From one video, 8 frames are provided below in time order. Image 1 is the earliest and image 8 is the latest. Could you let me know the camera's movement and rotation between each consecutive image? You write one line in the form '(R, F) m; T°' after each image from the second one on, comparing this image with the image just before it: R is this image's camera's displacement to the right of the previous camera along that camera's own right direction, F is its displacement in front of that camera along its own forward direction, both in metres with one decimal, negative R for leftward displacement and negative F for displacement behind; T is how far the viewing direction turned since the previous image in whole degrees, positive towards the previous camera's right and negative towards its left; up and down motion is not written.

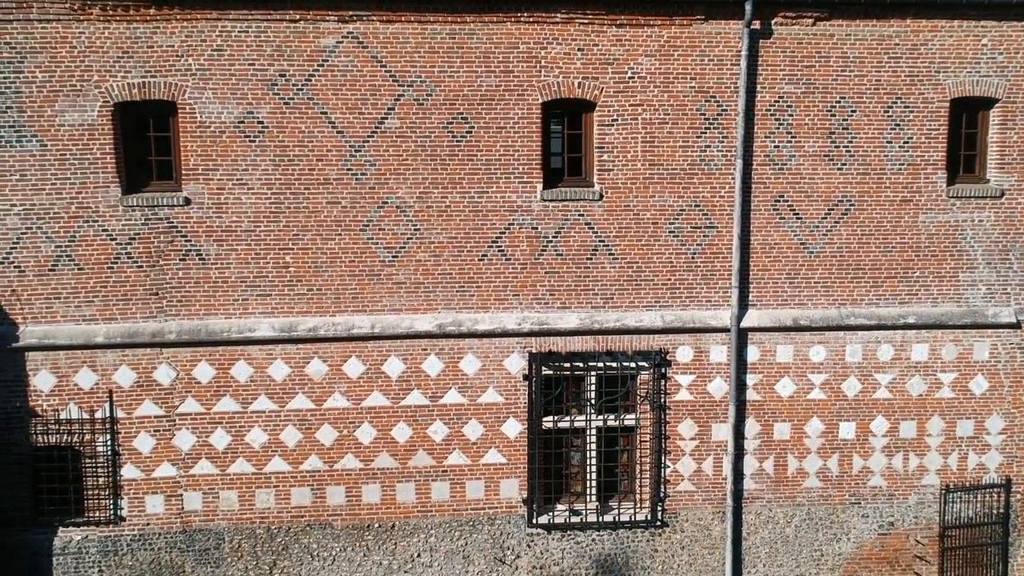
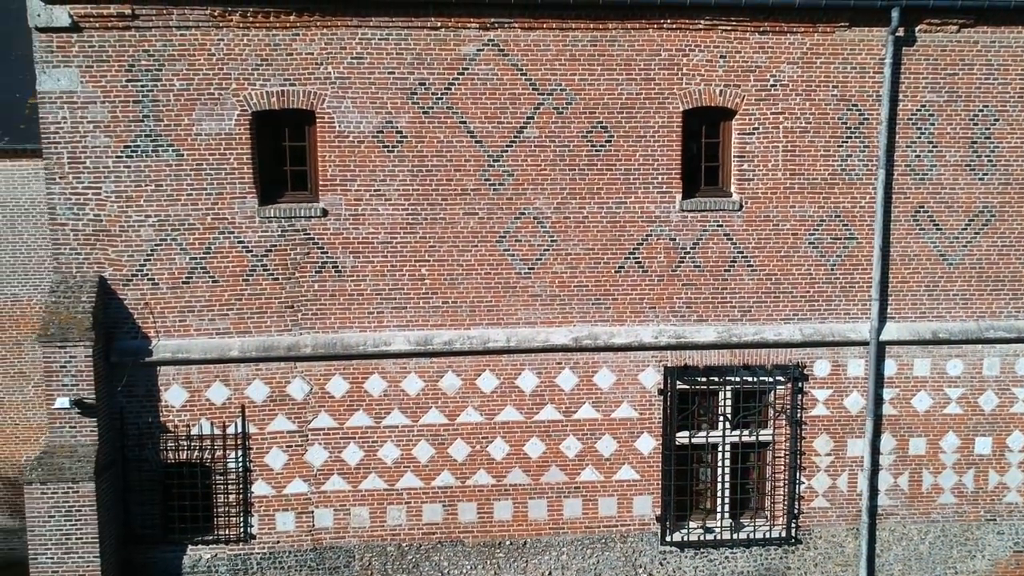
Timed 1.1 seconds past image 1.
(-0.9, +0.2) m; 0°
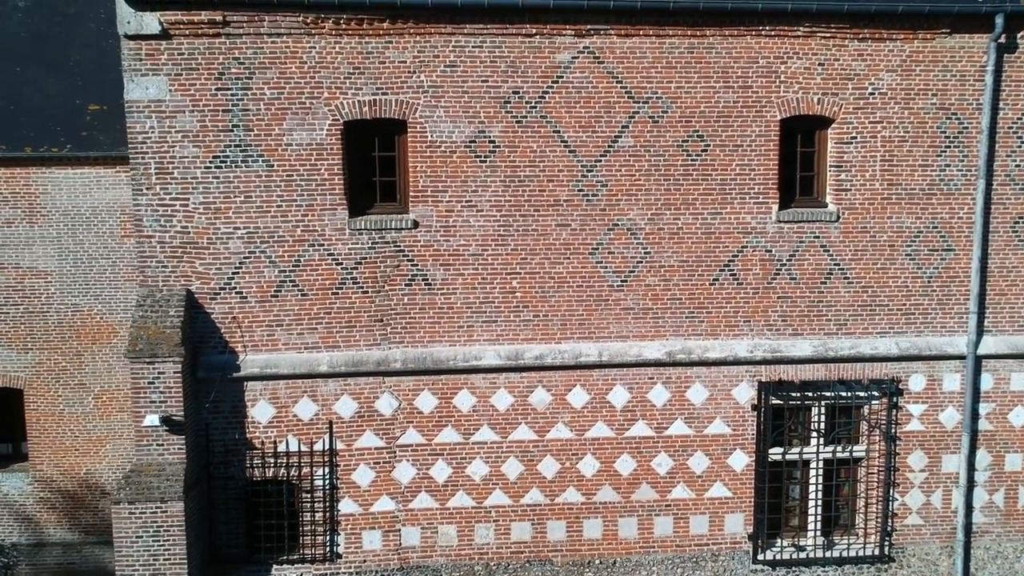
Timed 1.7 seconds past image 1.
(-0.6, +0.2) m; 0°
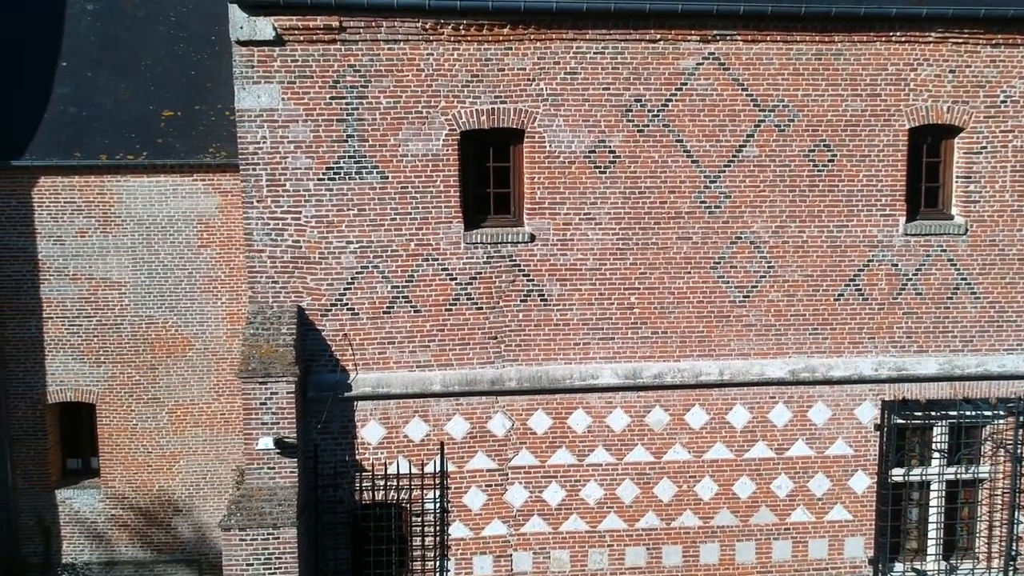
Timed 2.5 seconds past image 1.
(-0.7, +0.4) m; 0°
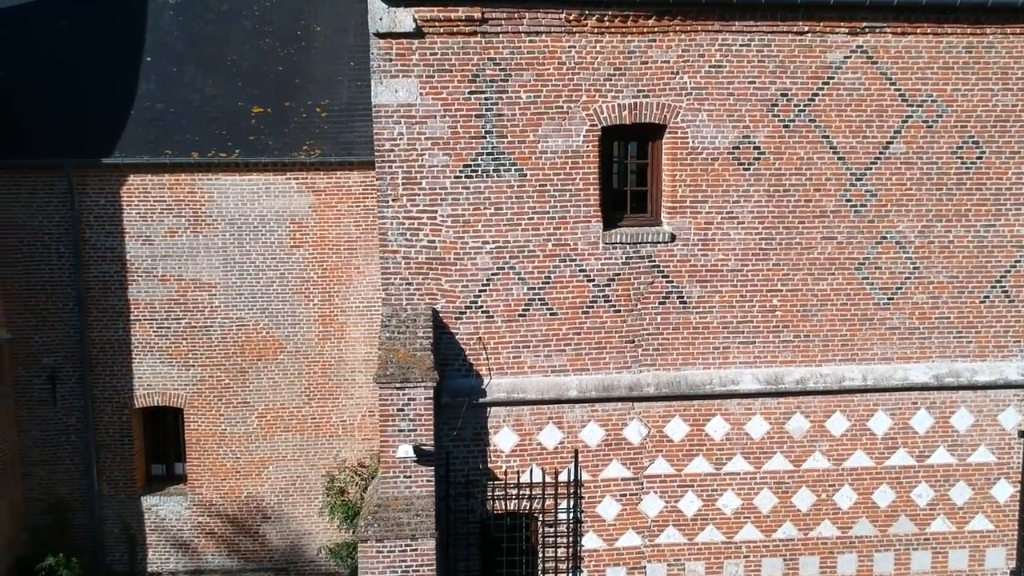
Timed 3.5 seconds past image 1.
(-0.8, +0.3) m; 0°
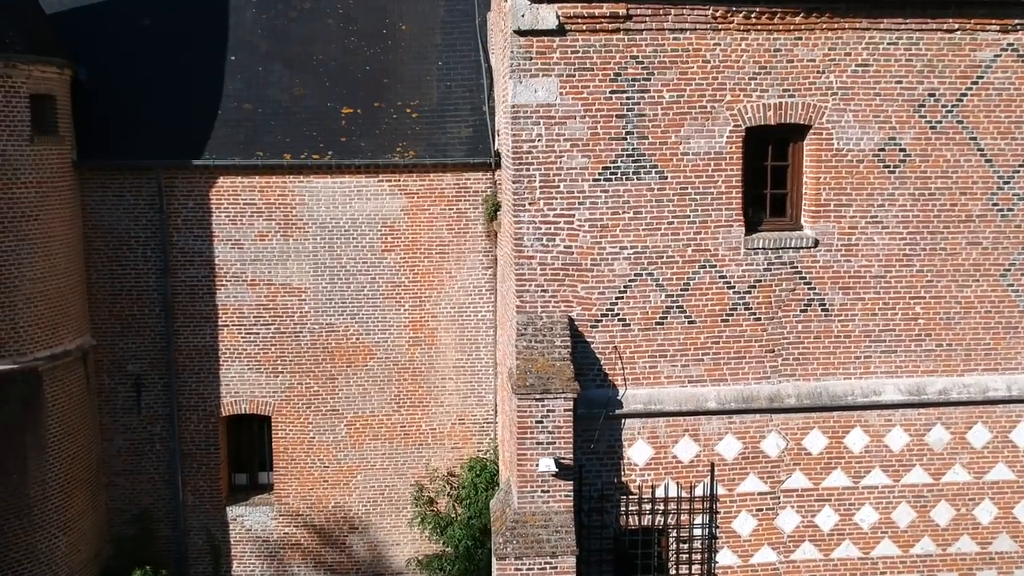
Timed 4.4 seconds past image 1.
(-0.7, +0.3) m; 0°
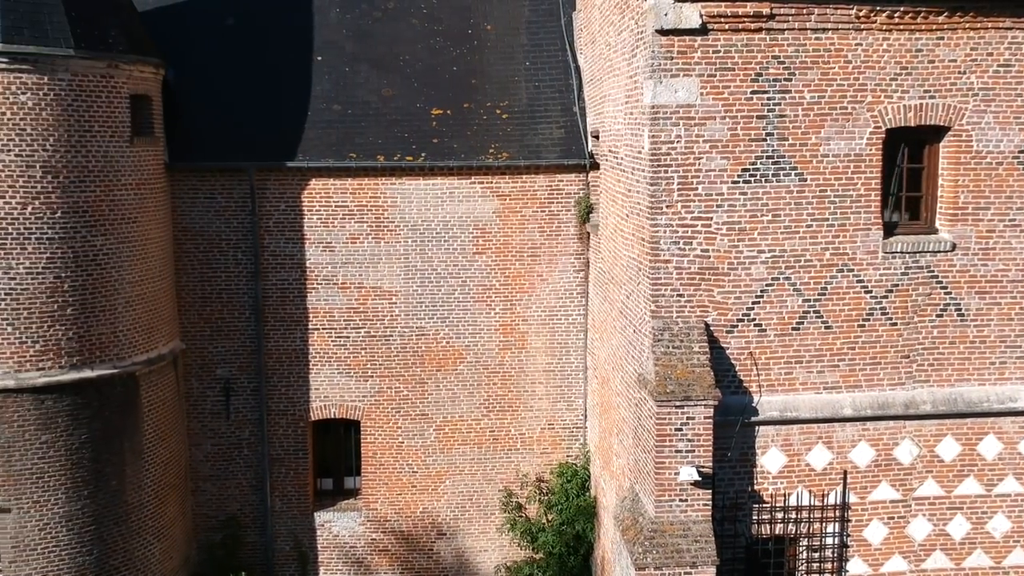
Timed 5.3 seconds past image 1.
(-0.7, +0.1) m; 0°
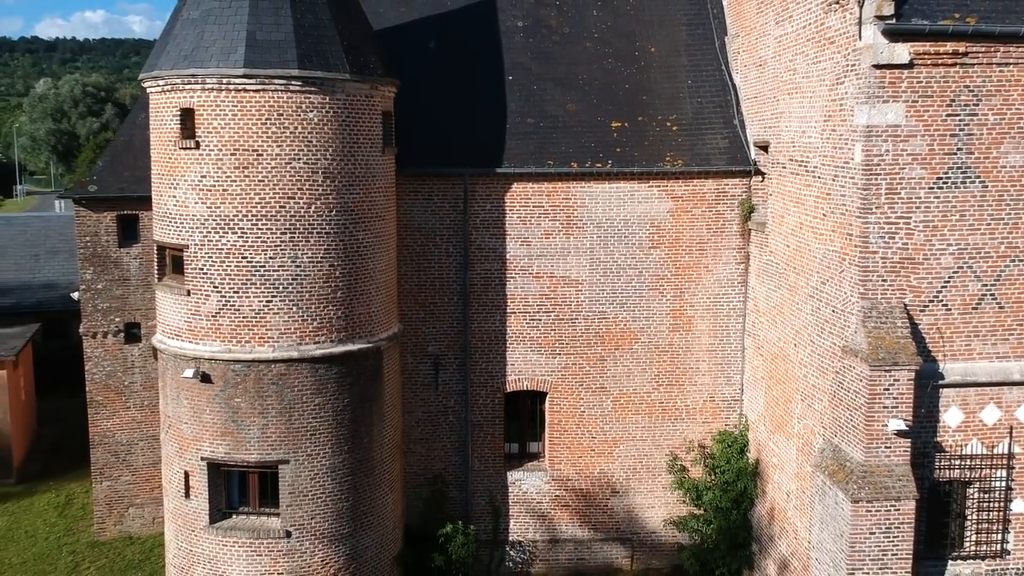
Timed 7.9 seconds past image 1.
(-1.5, -1.7) m; 0°
